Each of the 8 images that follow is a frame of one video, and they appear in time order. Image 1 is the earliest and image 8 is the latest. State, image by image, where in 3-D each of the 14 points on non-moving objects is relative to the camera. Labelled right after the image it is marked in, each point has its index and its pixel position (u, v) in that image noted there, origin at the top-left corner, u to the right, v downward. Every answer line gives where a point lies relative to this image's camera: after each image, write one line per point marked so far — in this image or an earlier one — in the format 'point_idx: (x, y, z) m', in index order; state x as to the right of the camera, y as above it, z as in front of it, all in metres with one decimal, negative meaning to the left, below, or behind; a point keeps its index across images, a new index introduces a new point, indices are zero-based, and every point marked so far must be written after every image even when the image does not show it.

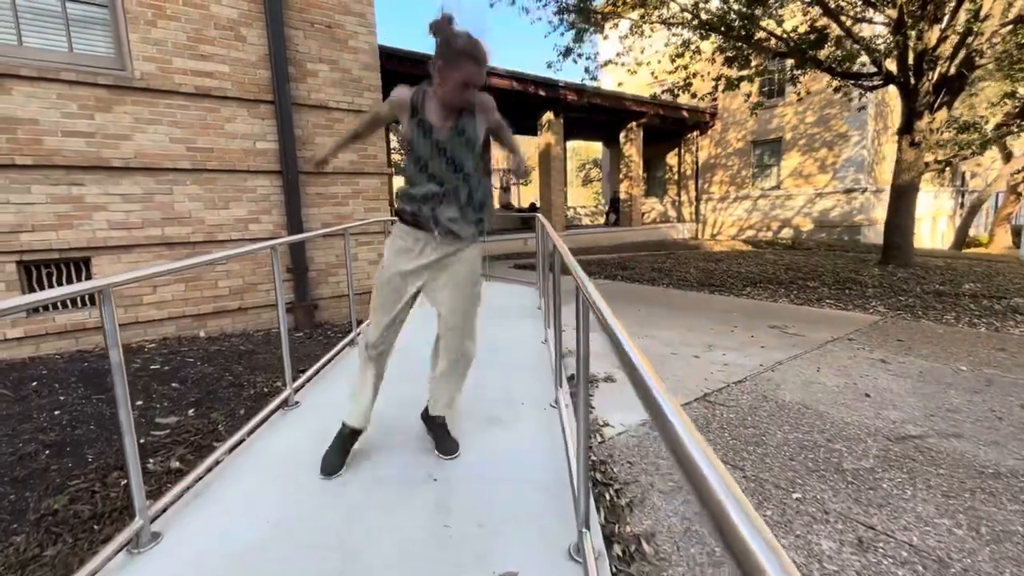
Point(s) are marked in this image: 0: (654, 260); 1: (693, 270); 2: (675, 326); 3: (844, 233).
0: (+3.3, +0.7, +10.9) m
1: (+3.6, +0.4, +9.4) m
2: (+1.9, -0.4, +5.7) m
3: (+11.7, +2.0, +16.9) m
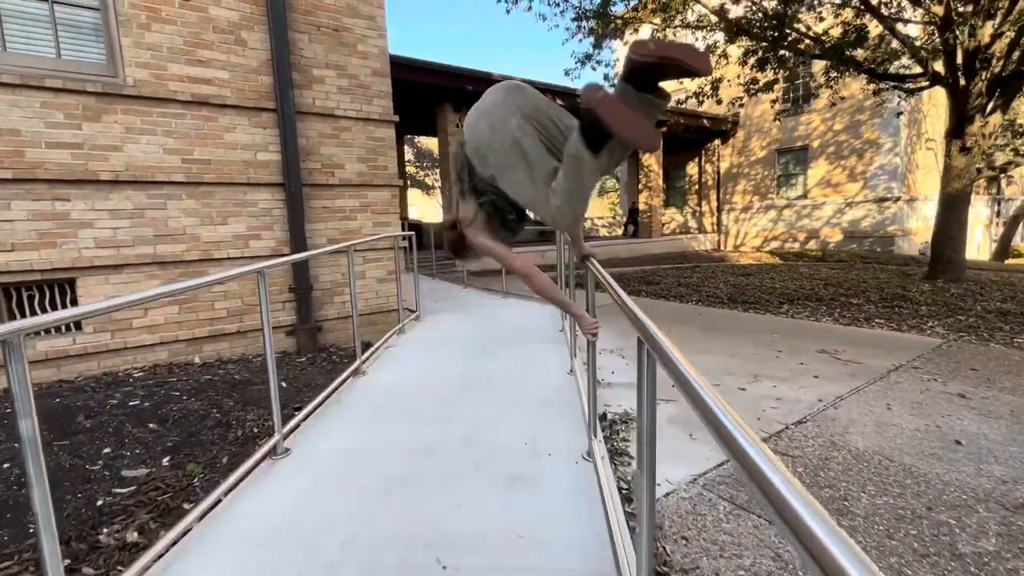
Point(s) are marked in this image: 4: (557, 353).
0: (+3.6, +0.3, +10.4) m
1: (+3.9, +0.1, +8.8) m
2: (+2.2, -0.7, +5.1) m
3: (+12.3, +1.5, +16.2) m
4: (+0.4, -0.6, +4.6) m
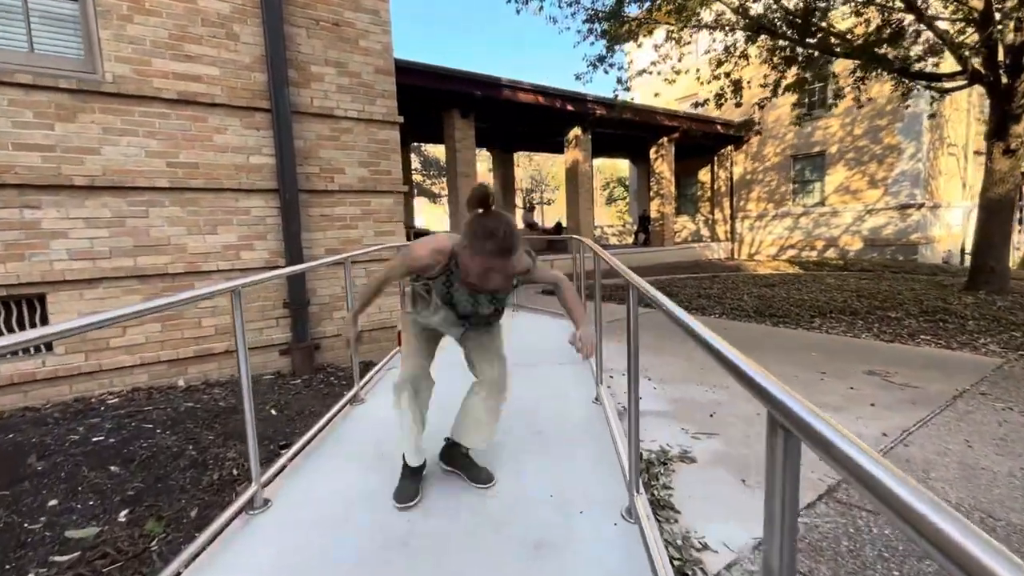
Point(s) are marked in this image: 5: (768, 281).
0: (+3.9, +0.1, +9.9) m
1: (+4.1, -0.1, +8.3) m
2: (+2.3, -0.8, +4.7) m
3: (+12.6, +1.2, +15.6) m
4: (+0.6, -0.7, +4.1) m
5: (+5.2, +0.1, +9.7) m
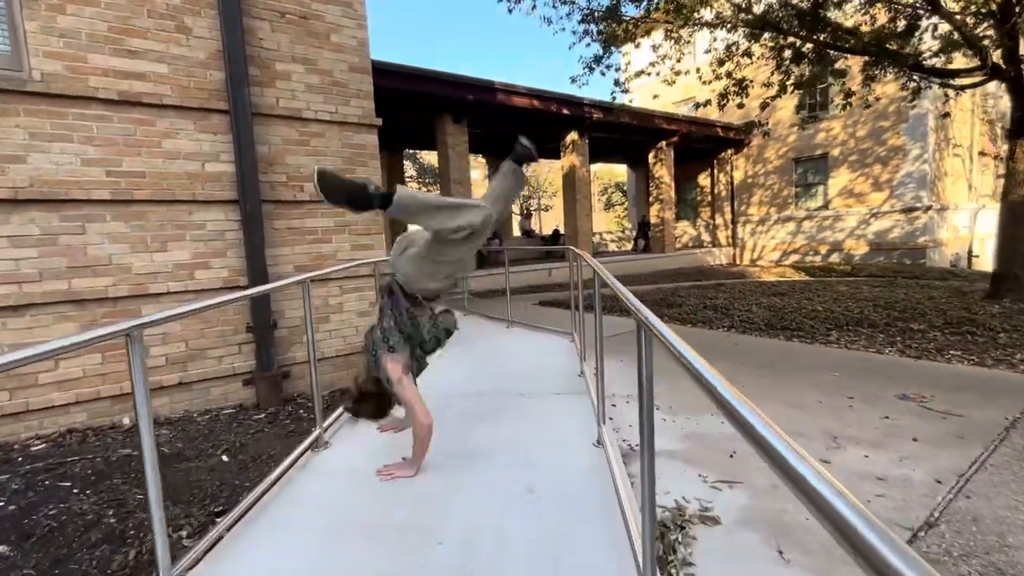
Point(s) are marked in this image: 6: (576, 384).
0: (+3.8, -0.1, +9.4) m
1: (+4.0, -0.3, +7.9) m
2: (+2.2, -0.9, +4.2) m
3: (+12.4, +1.0, +15.1) m
4: (+0.5, -0.9, +3.6) m
5: (+5.1, 0.0, +9.3) m
6: (+0.5, -0.8, +4.0) m
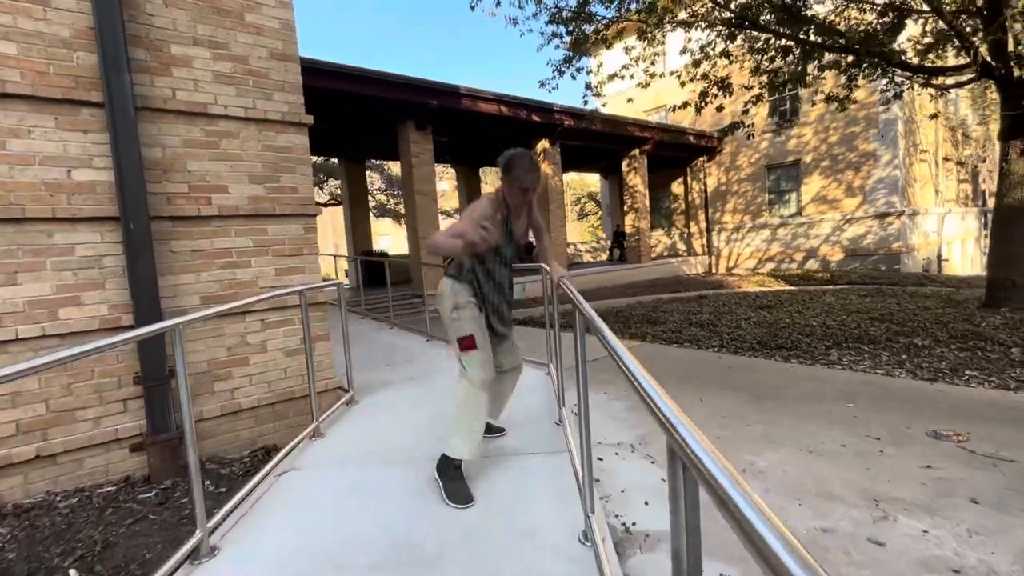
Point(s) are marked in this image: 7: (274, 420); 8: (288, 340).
0: (+3.2, -0.4, +8.8) m
1: (+3.6, -0.5, +7.3) m
2: (+2.0, -1.1, +3.5) m
3: (+11.6, +0.8, +15.0) m
4: (+0.3, -1.1, +2.9) m
5: (+4.6, -0.3, +8.8) m
6: (+0.3, -1.0, +3.3) m
7: (-1.9, -1.0, +3.8) m
8: (-1.8, -0.4, +3.9) m
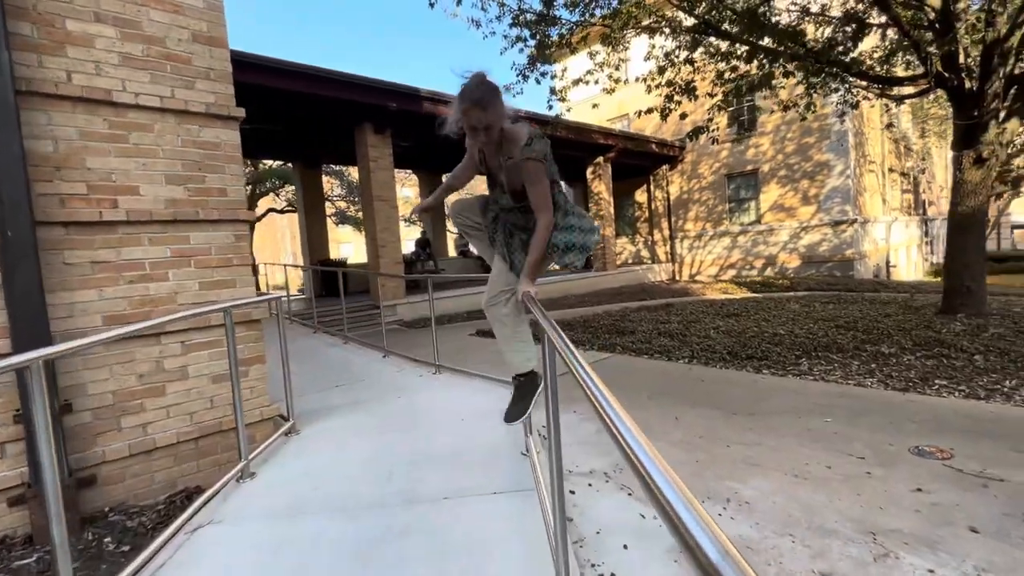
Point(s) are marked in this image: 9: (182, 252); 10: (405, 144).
0: (+2.6, -0.5, +8.7) m
1: (+3.0, -0.7, +7.2) m
2: (+1.7, -1.2, +3.2) m
3: (+10.5, +0.6, +15.4) m
4: (0.0, -1.2, +2.5) m
5: (+3.9, -0.4, +8.7) m
6: (0.0, -1.1, +2.9) m
7: (-2.2, -1.2, +3.3) m
8: (-2.1, -0.5, +3.4) m
9: (-2.2, +0.2, +3.2) m
10: (-2.8, +3.8, +12.5) m
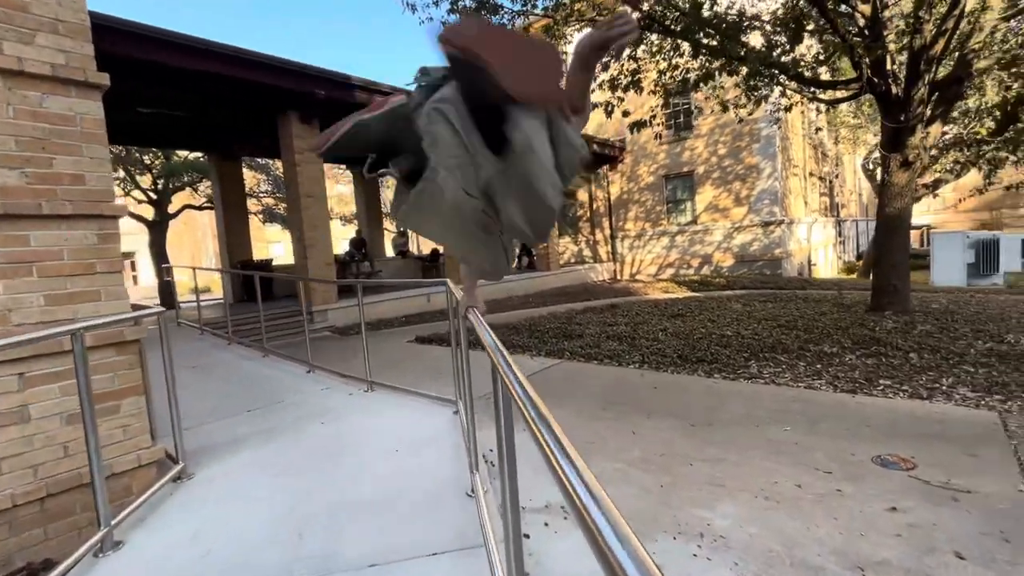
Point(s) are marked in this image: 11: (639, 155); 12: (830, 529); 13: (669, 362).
0: (+1.6, -0.5, +8.4) m
1: (+2.2, -0.7, +7.0) m
2: (+1.4, -1.2, +3.0) m
3: (+8.6, +0.7, +16.1) m
4: (-0.2, -1.2, +2.1) m
5: (+2.9, -0.4, +8.6) m
6: (-0.3, -1.2, +2.4) m
7: (-2.5, -1.2, +2.5) m
8: (-2.4, -0.6, +2.6) m
9: (-2.5, +0.2, +2.5) m
10: (-4.3, +3.7, +11.6) m
11: (+4.9, +5.1, +18.4) m
12: (+1.7, -1.3, +2.5) m
13: (+1.9, -0.9, +5.8) m
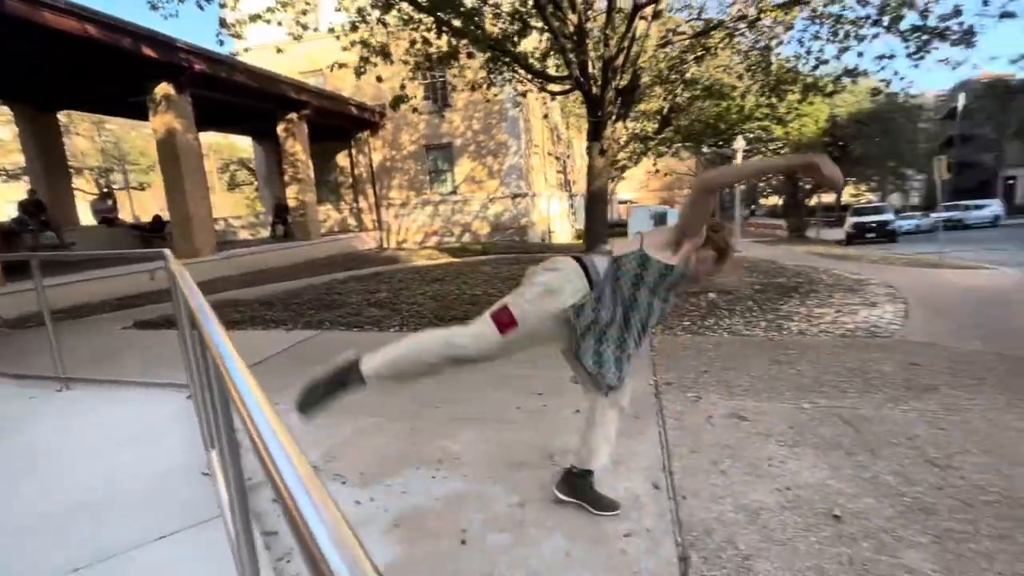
0: (-2.6, 0.0, +8.4) m
1: (-1.4, -0.1, +7.5) m
2: (-0.3, -1.0, +3.5) m
3: (+0.2, +2.1, +18.3) m
4: (-1.3, -1.1, +2.0) m
5: (-1.5, +0.2, +9.2) m
6: (-1.5, -1.0, +2.3) m
7: (-3.6, -1.2, +1.4) m
8: (-3.6, -0.6, +1.5) m
9: (-3.6, +0.2, +1.2) m
10: (-9.4, +4.0, +8.4) m
11: (-4.3, +6.4, +18.4) m
12: (+0.2, -1.0, +3.2) m
13: (-1.1, -0.4, +6.3) m
